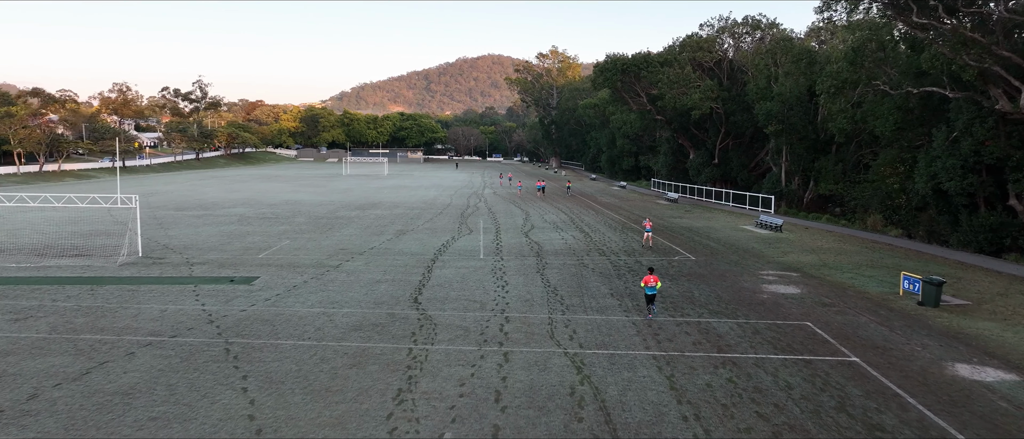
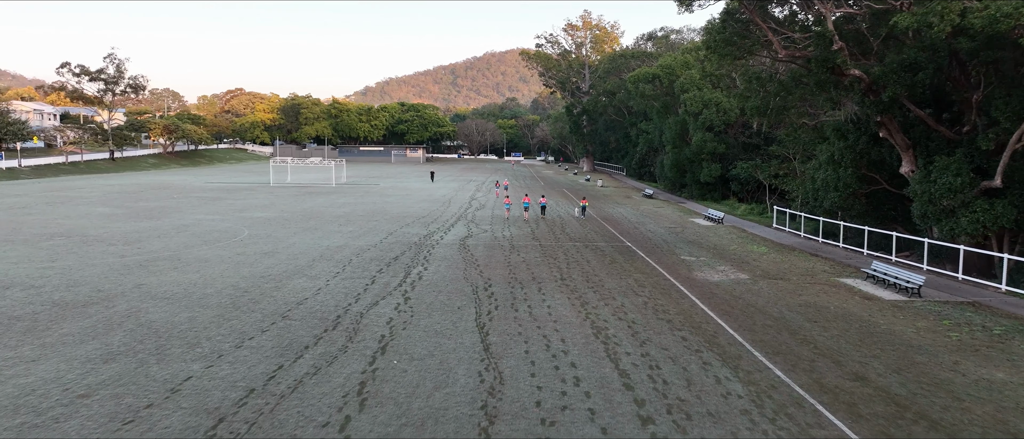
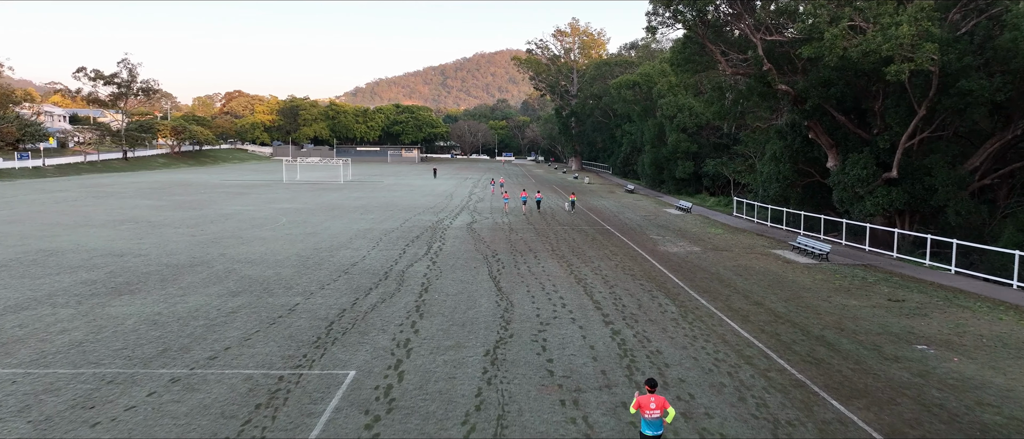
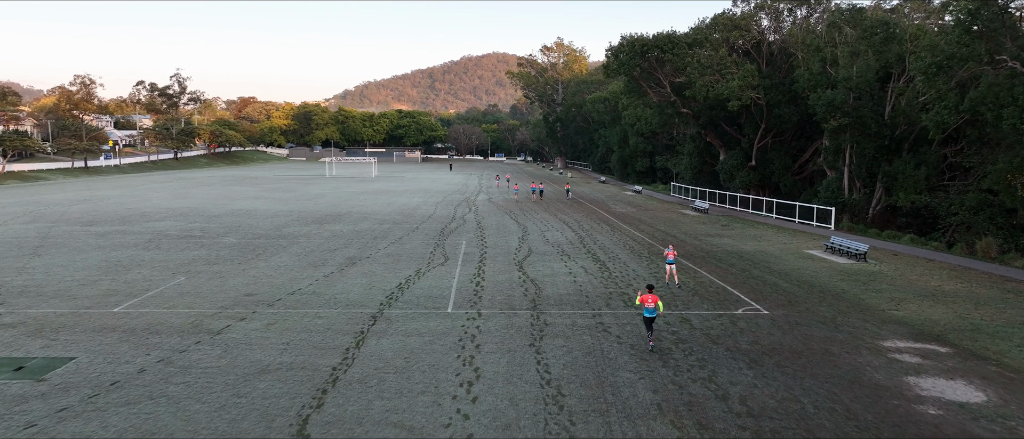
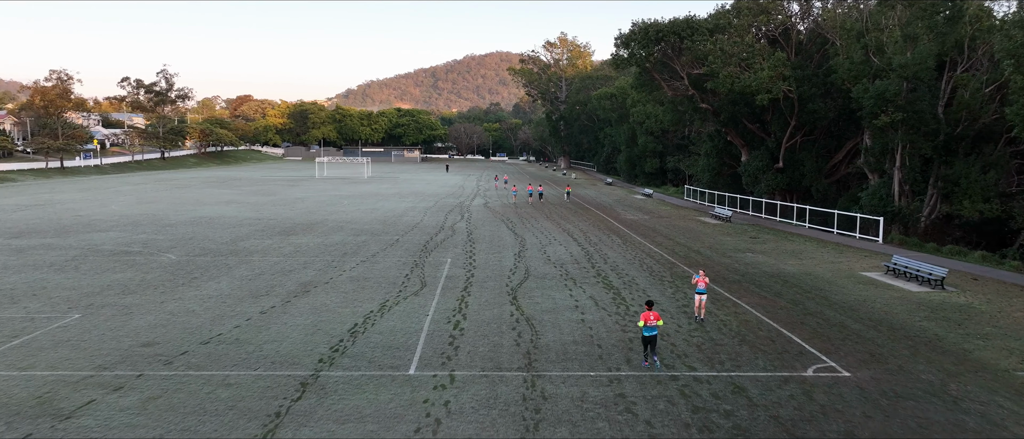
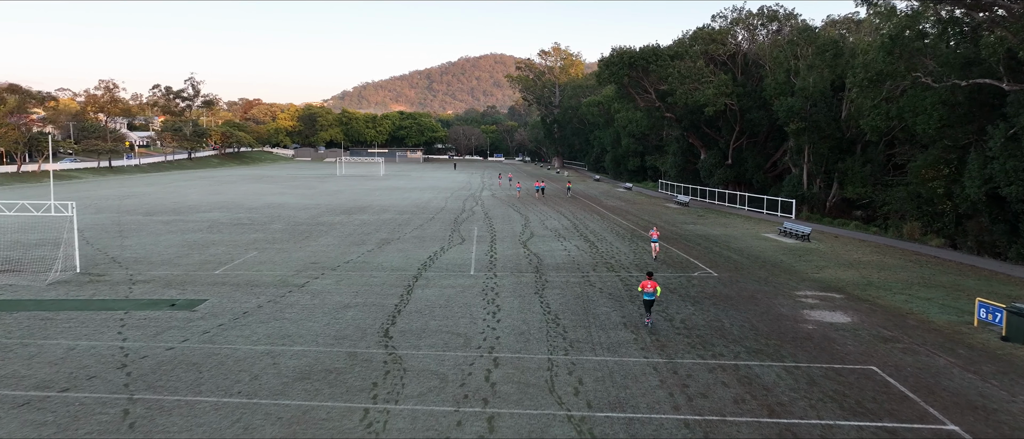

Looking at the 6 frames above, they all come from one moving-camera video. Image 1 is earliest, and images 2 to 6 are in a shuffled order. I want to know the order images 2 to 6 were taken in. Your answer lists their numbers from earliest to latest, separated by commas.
6, 4, 5, 3, 2
